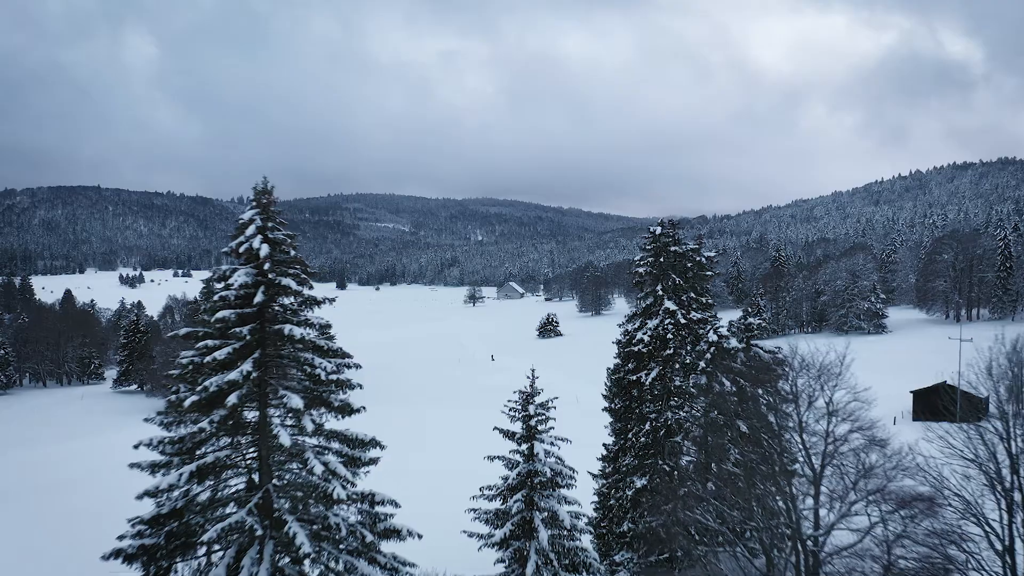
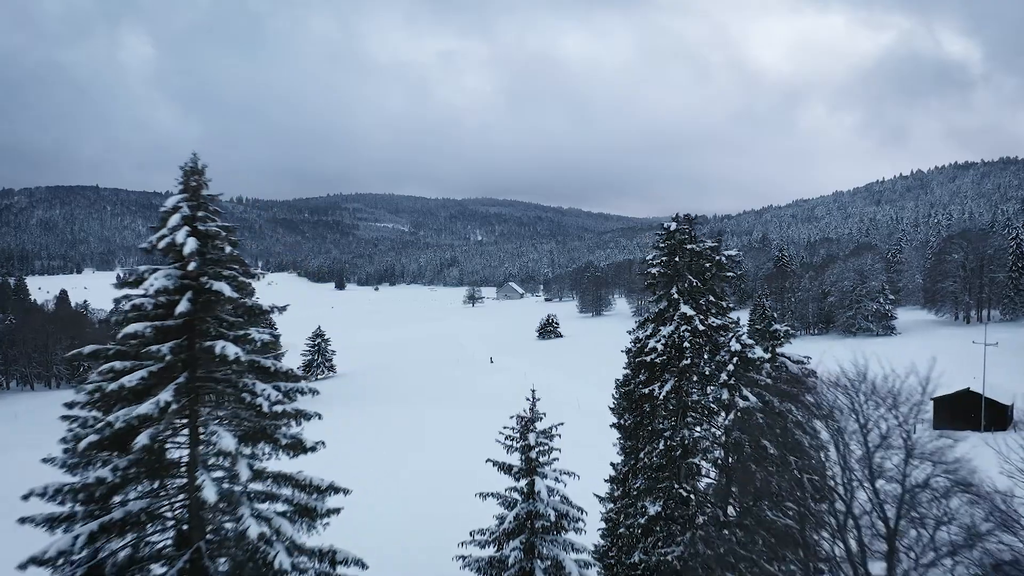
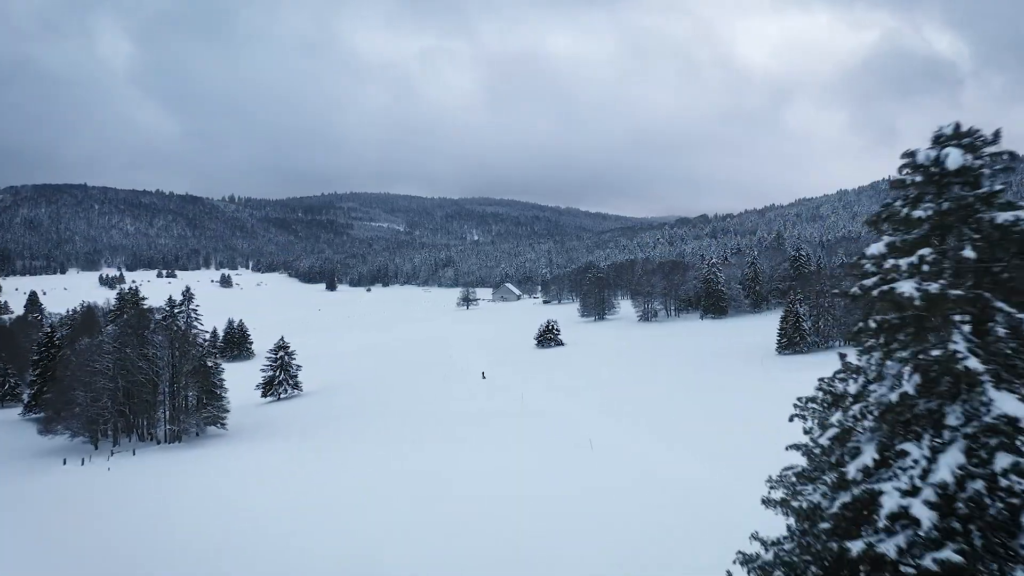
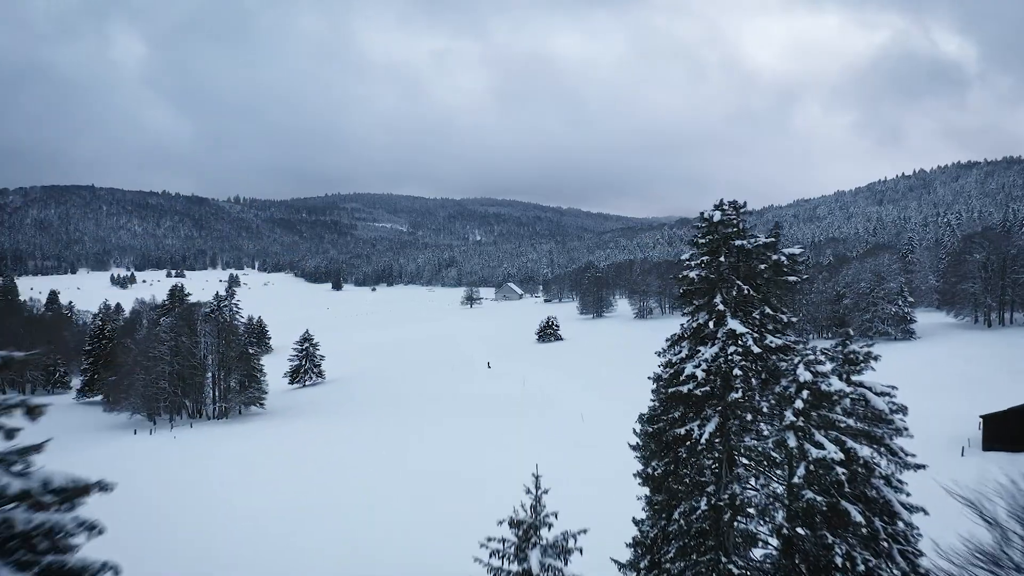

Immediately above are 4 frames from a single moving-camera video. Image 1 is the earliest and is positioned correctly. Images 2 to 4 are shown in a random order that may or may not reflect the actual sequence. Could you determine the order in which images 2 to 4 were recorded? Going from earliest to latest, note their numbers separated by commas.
2, 4, 3
